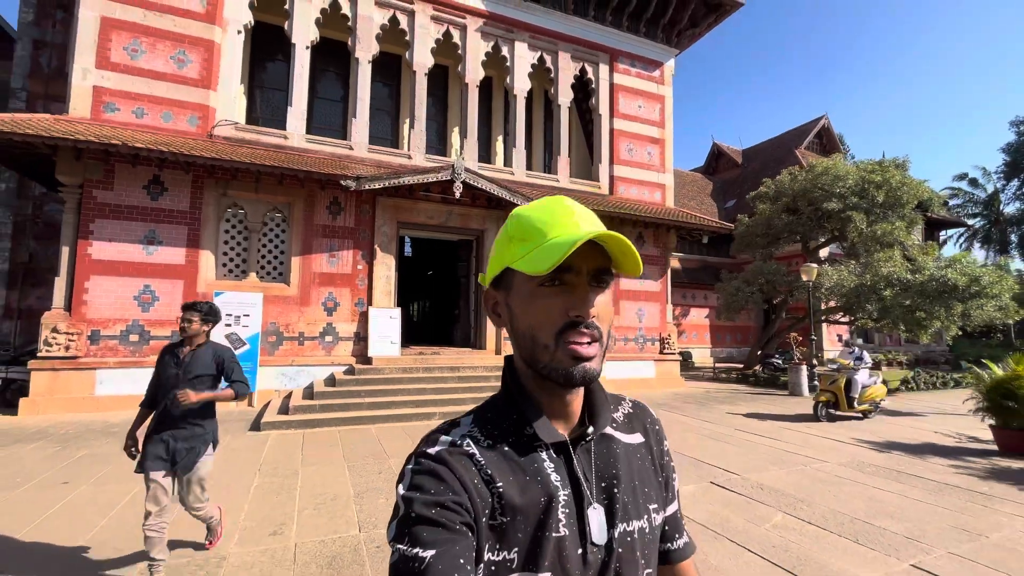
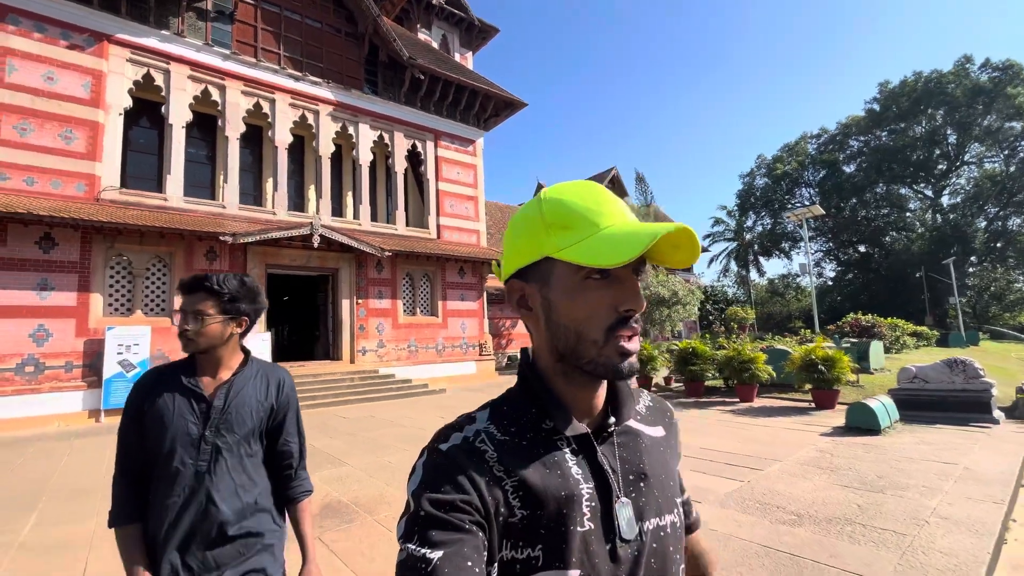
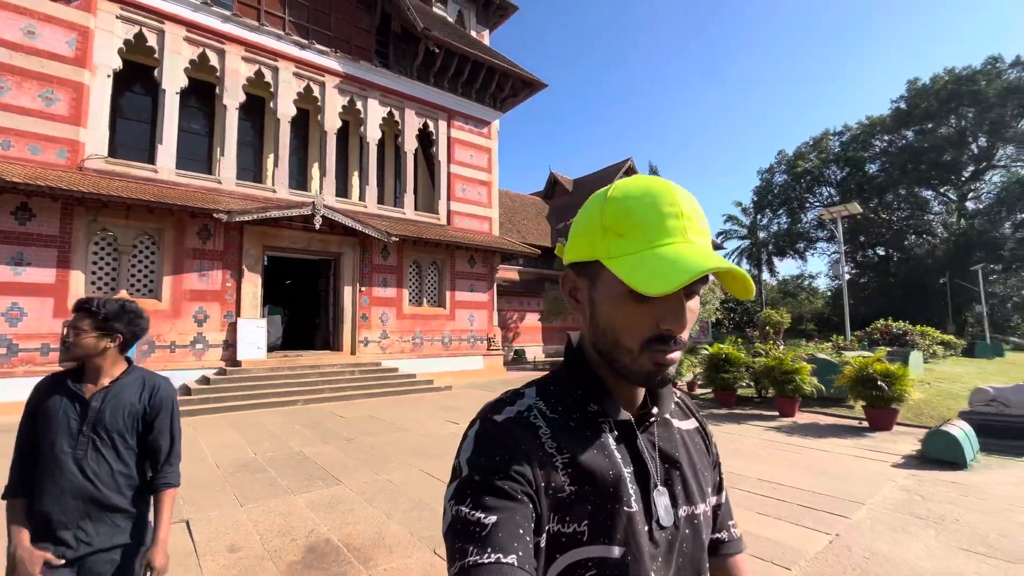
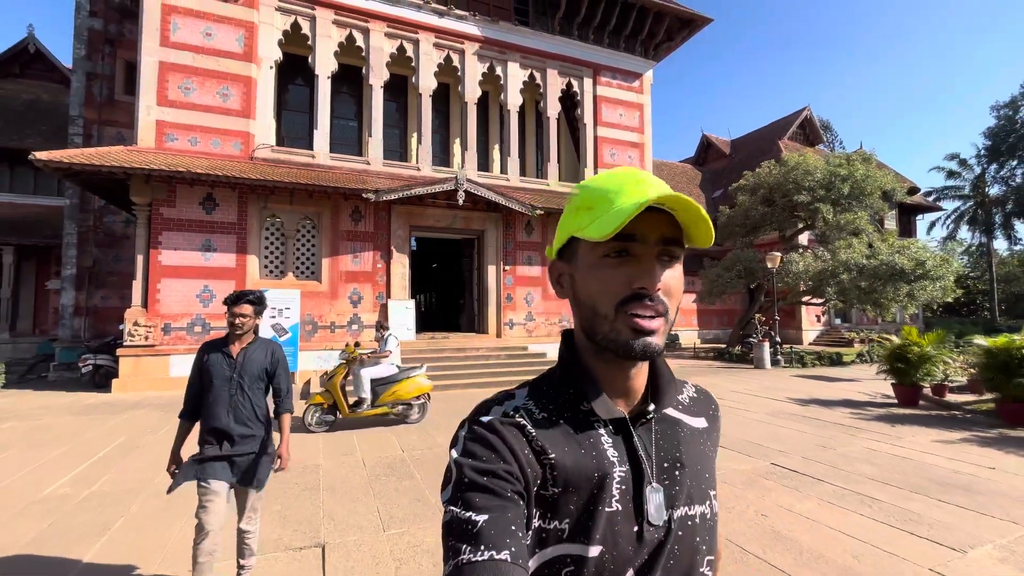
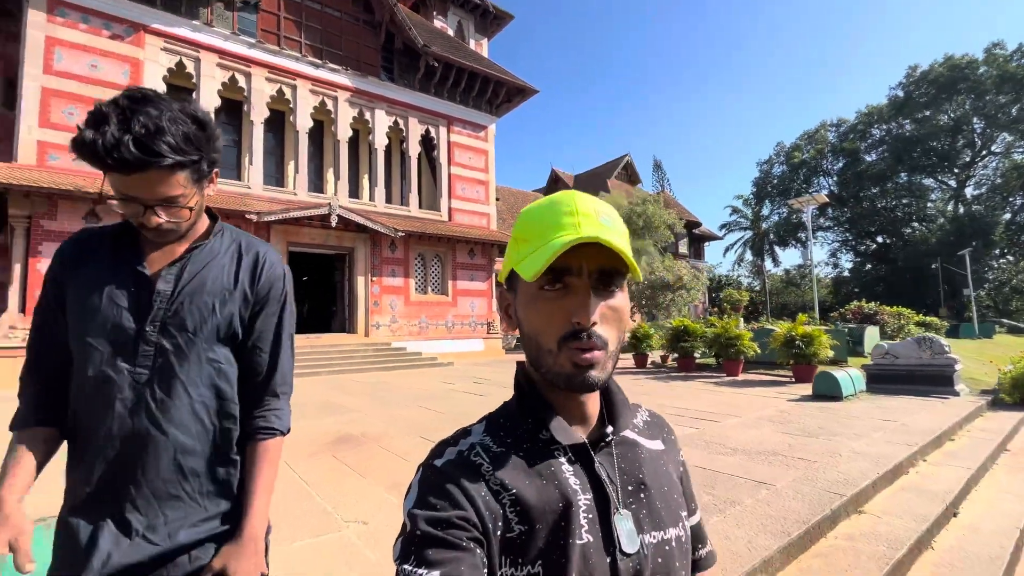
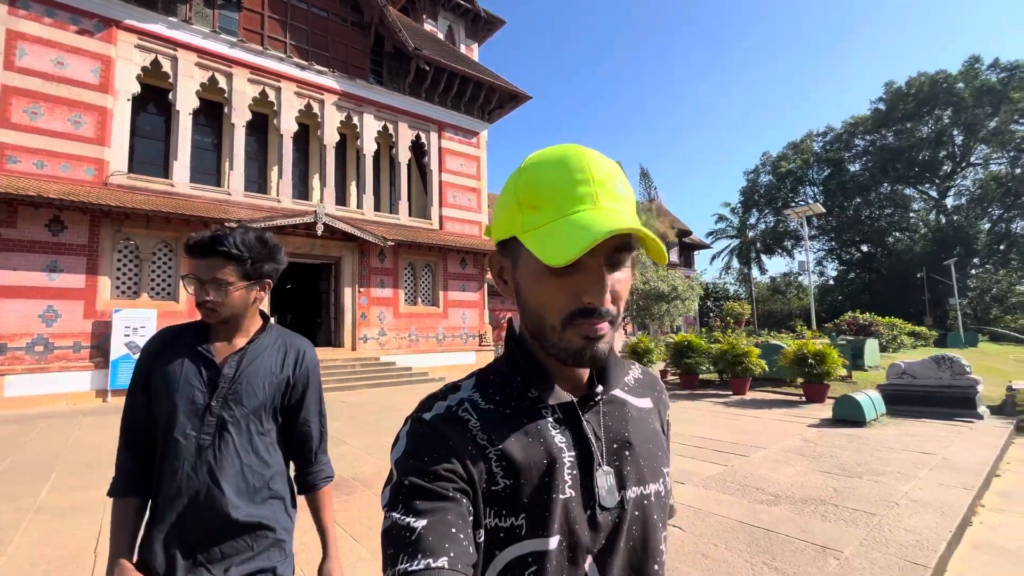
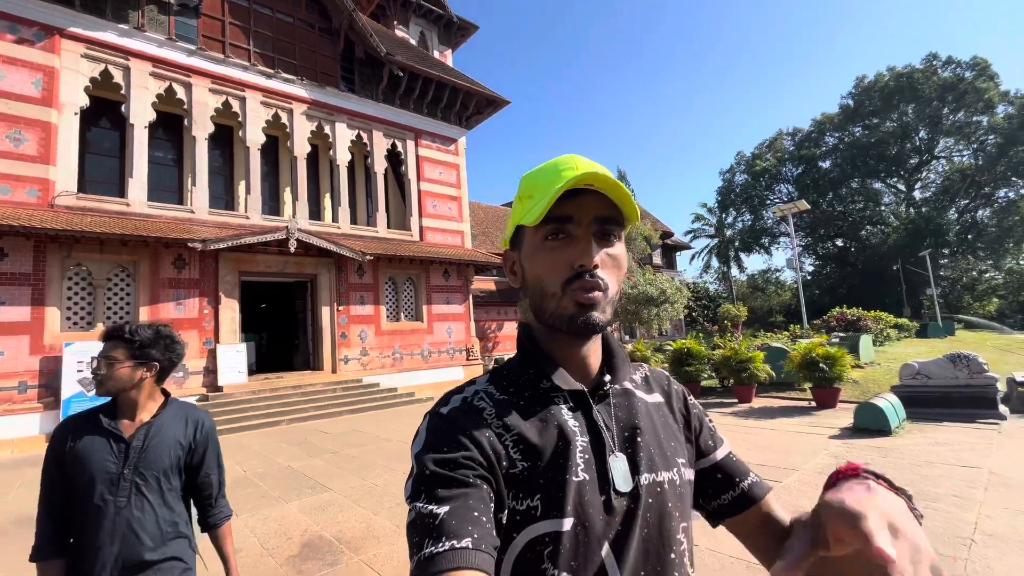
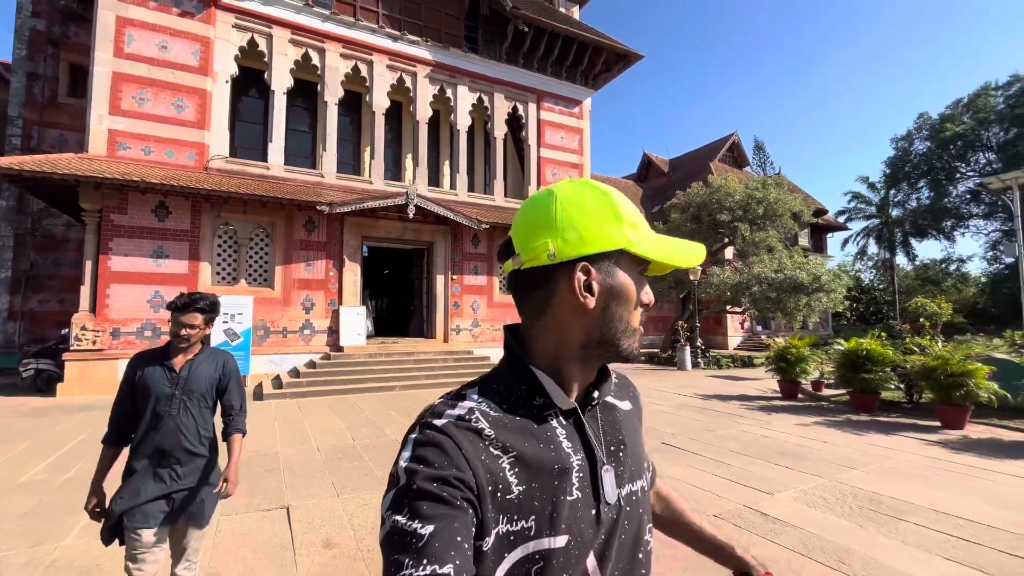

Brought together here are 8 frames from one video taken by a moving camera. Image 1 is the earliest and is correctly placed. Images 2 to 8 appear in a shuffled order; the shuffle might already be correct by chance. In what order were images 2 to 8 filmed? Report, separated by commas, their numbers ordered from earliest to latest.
4, 8, 3, 7, 2, 6, 5
